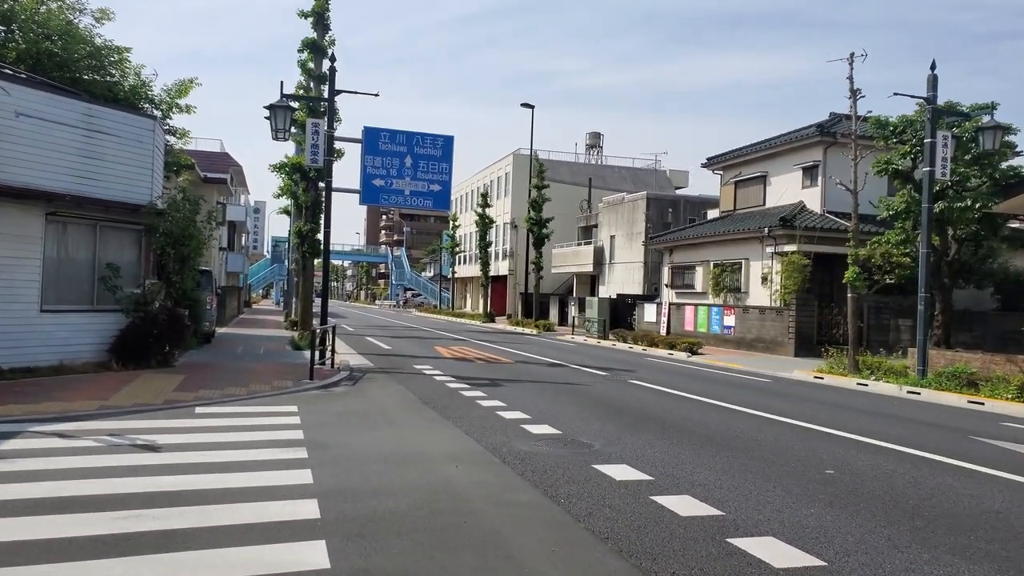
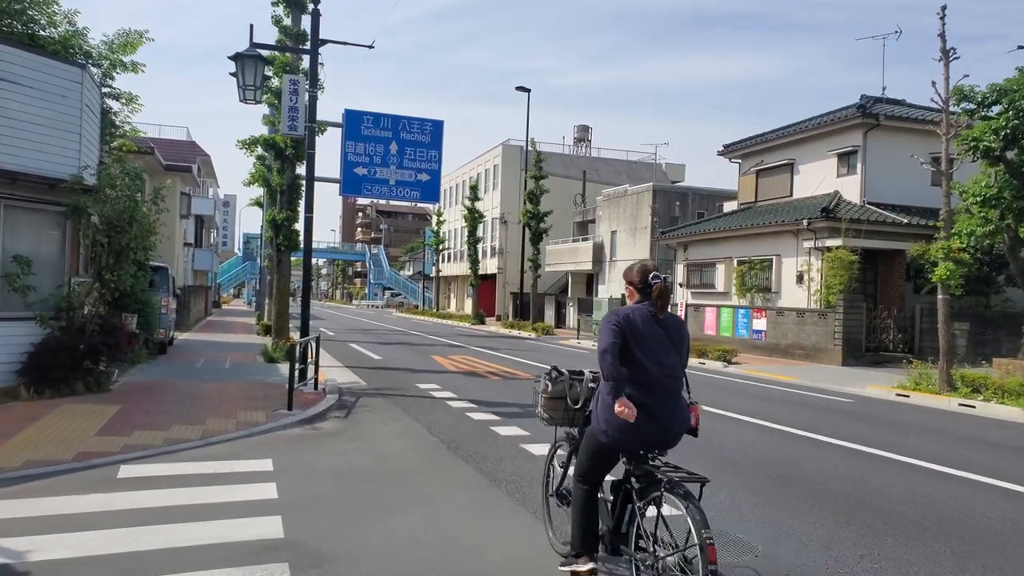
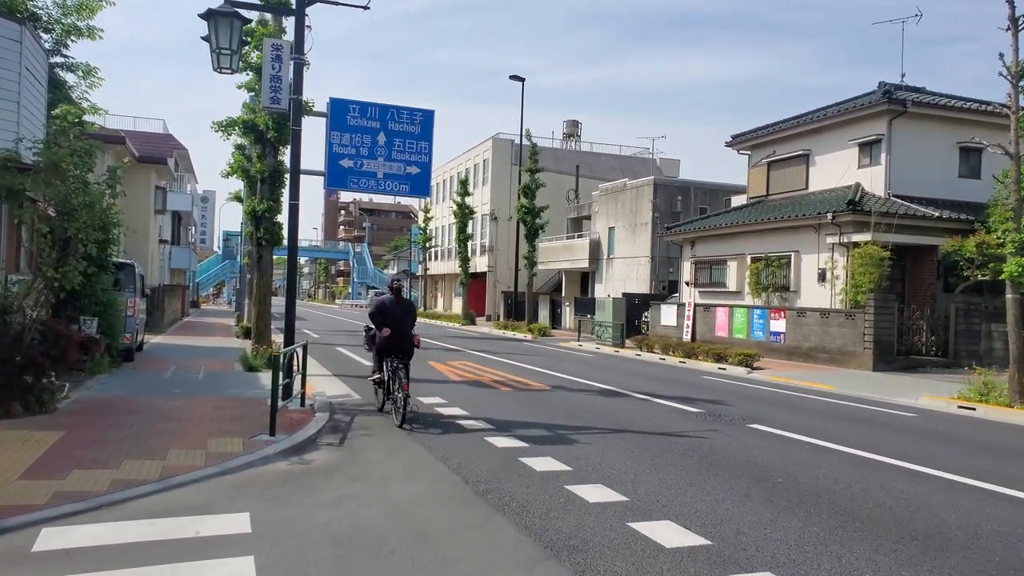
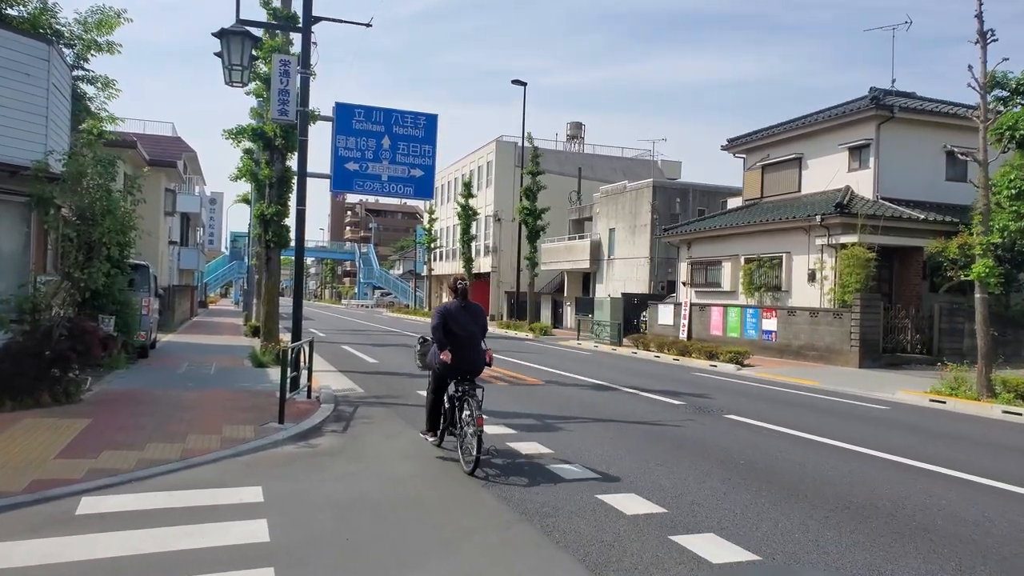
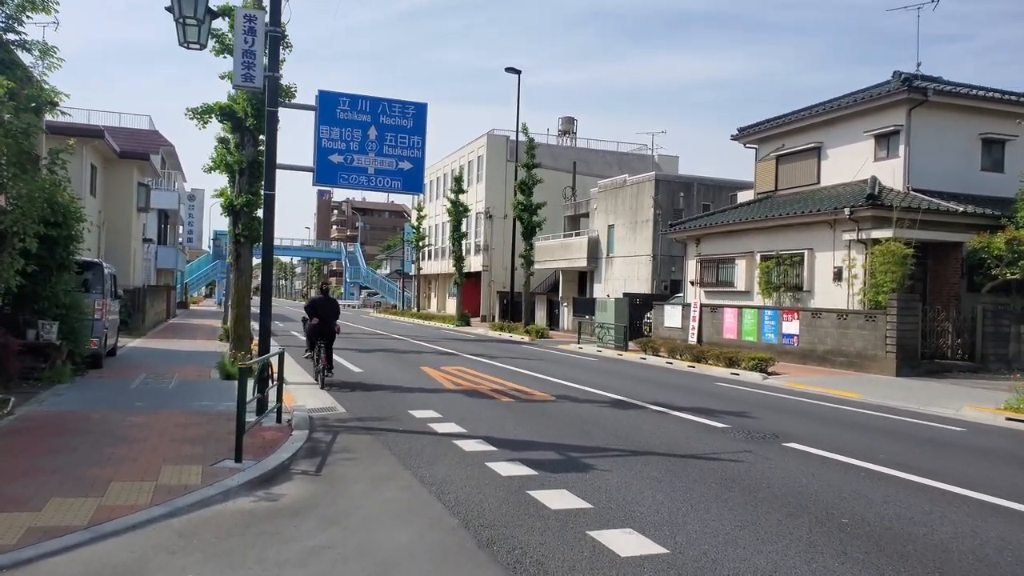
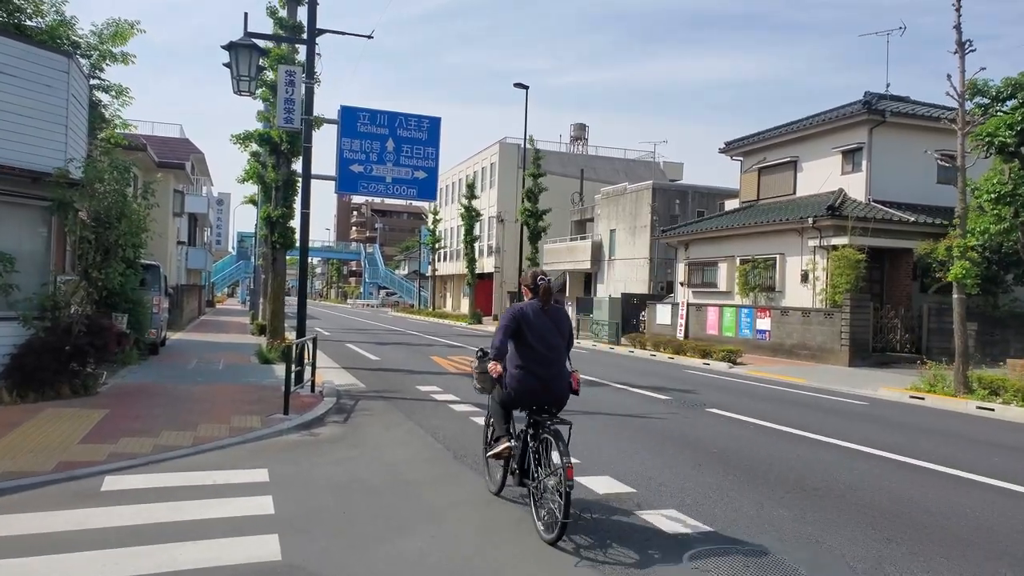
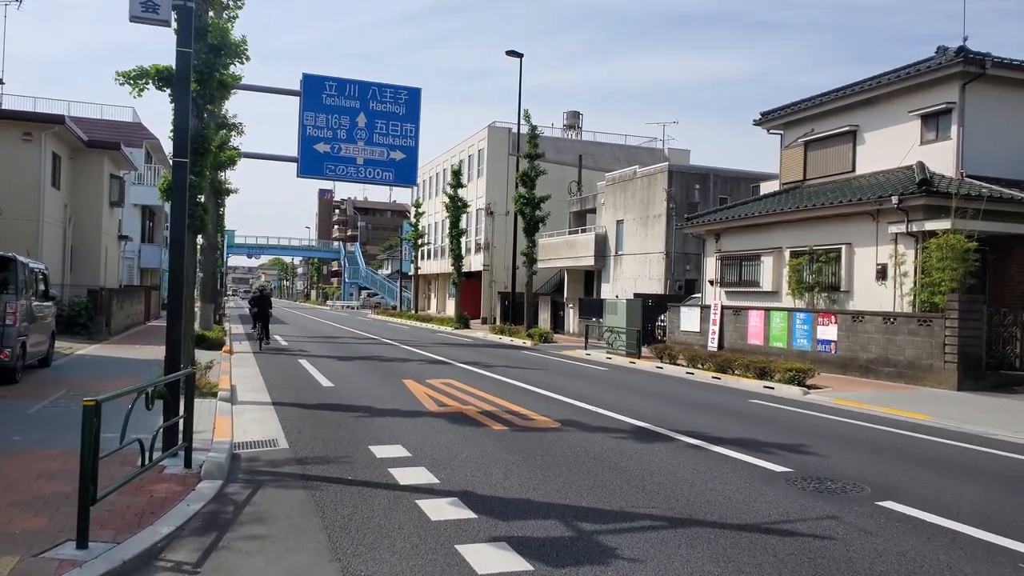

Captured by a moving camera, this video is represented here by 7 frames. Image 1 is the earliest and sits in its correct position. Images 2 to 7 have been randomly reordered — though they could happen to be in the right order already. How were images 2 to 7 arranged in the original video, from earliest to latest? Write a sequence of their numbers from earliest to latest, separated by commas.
2, 6, 4, 3, 5, 7
